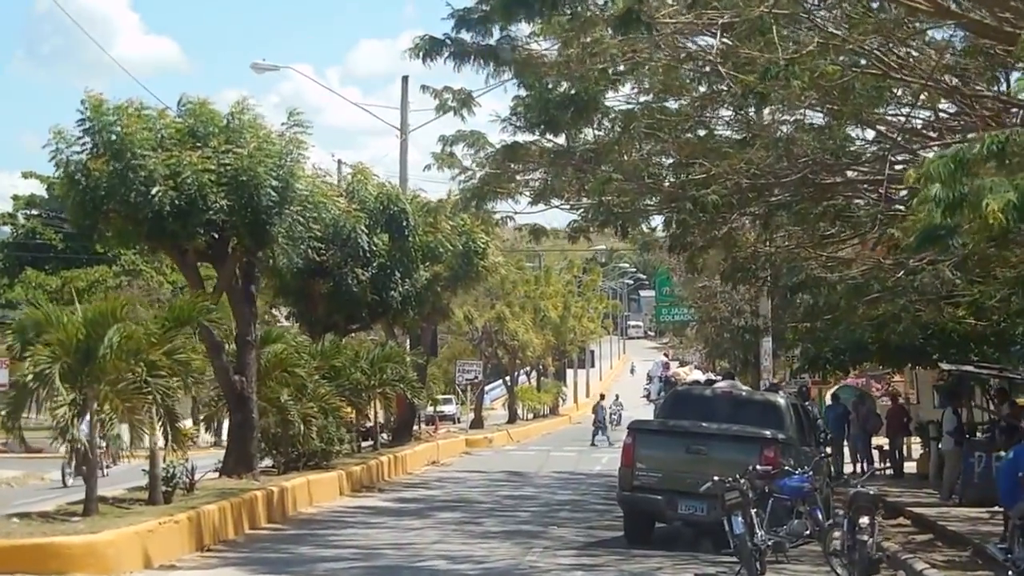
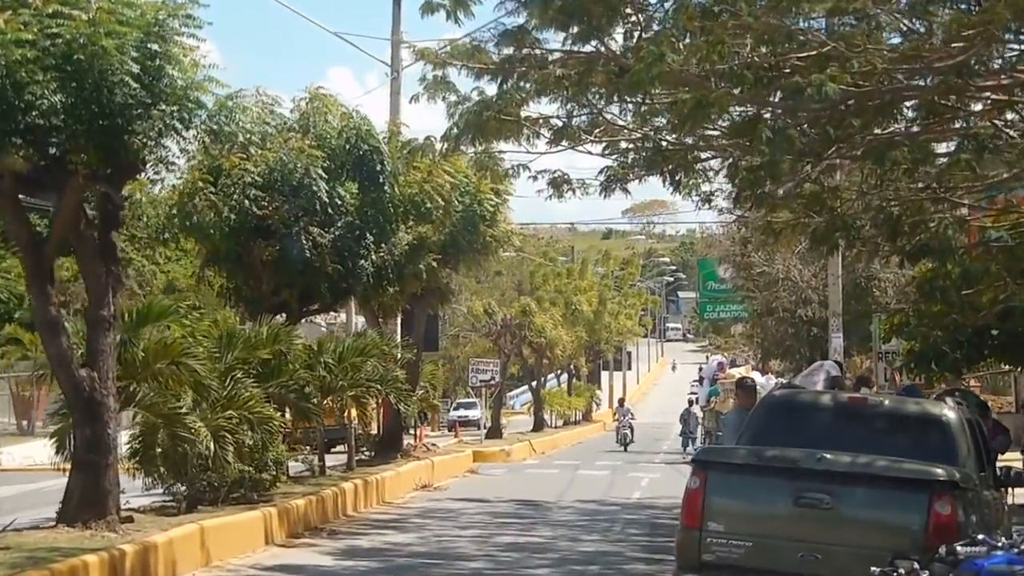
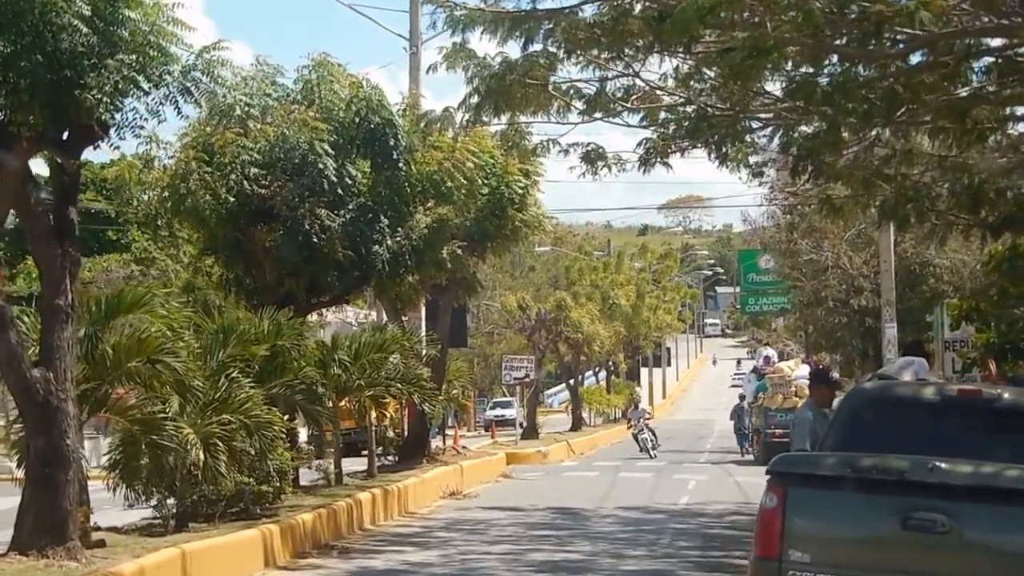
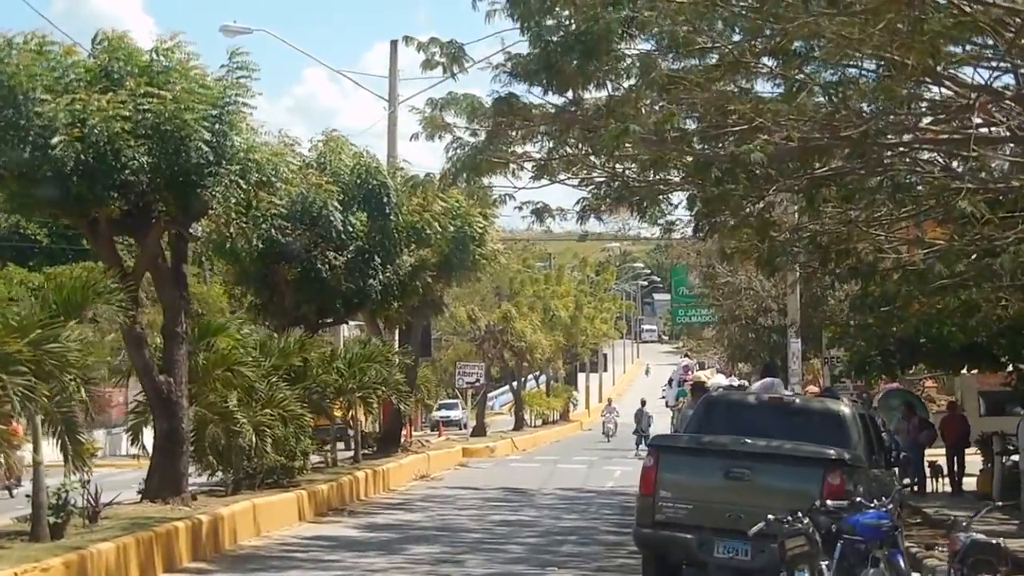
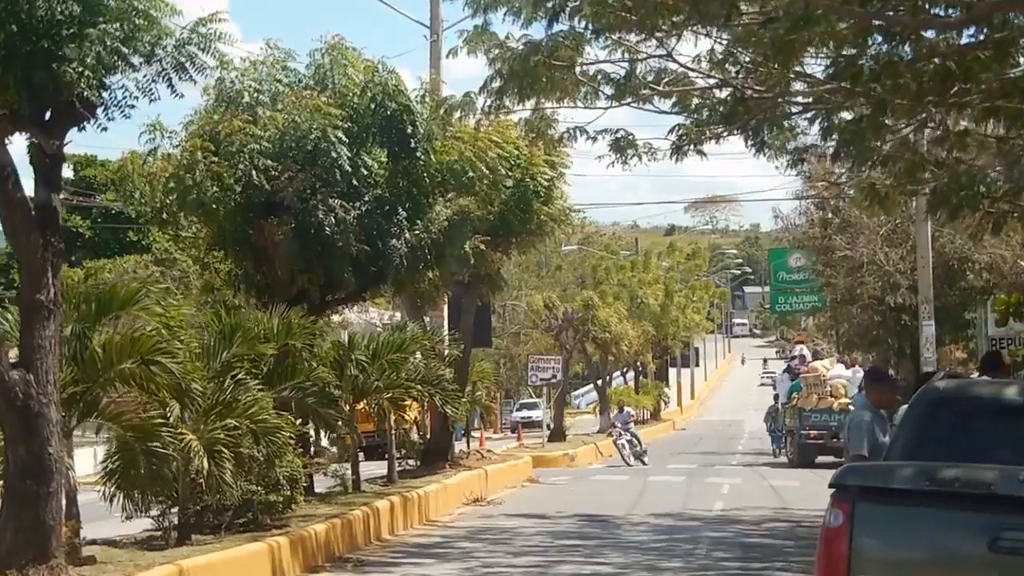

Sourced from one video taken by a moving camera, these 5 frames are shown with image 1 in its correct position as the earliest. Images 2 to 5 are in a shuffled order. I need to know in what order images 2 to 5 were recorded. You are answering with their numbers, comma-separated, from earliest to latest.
4, 2, 3, 5
